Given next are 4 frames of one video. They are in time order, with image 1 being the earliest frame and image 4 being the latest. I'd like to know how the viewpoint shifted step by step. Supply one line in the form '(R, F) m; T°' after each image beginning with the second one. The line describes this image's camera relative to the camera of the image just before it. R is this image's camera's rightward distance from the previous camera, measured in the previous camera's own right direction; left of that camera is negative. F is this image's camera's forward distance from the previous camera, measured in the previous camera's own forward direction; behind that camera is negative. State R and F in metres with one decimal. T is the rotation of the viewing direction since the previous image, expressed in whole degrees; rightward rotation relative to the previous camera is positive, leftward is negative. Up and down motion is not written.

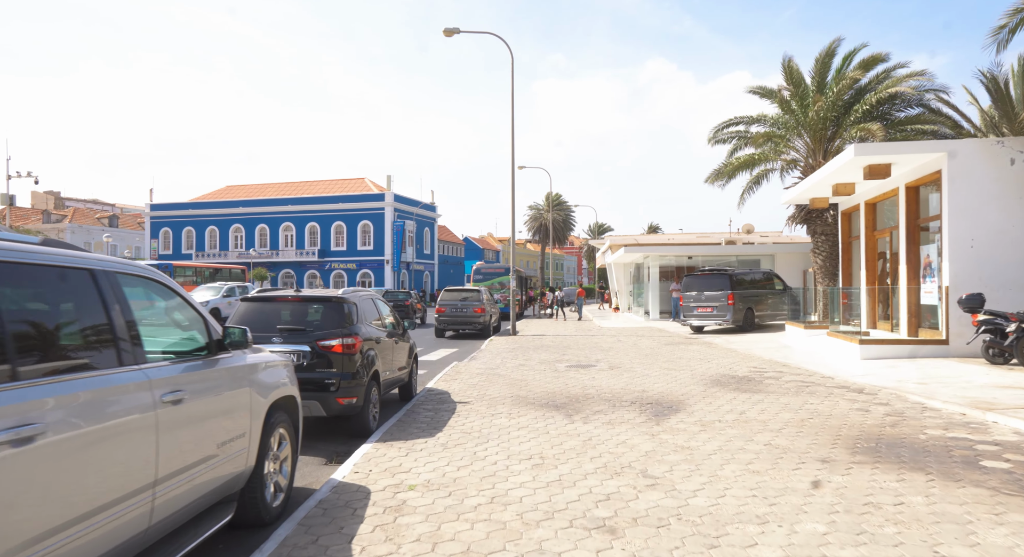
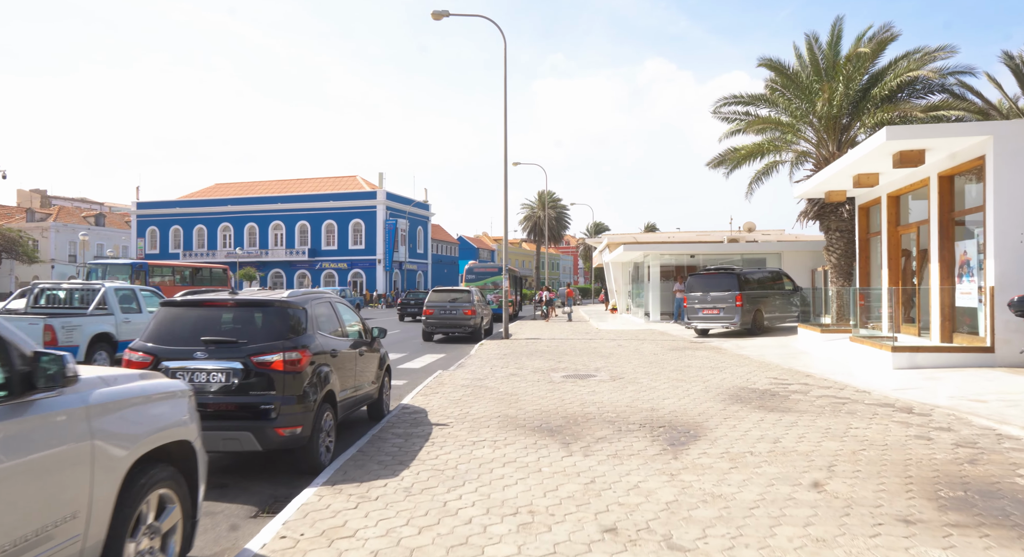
(+0.1, +1.4) m; 0°
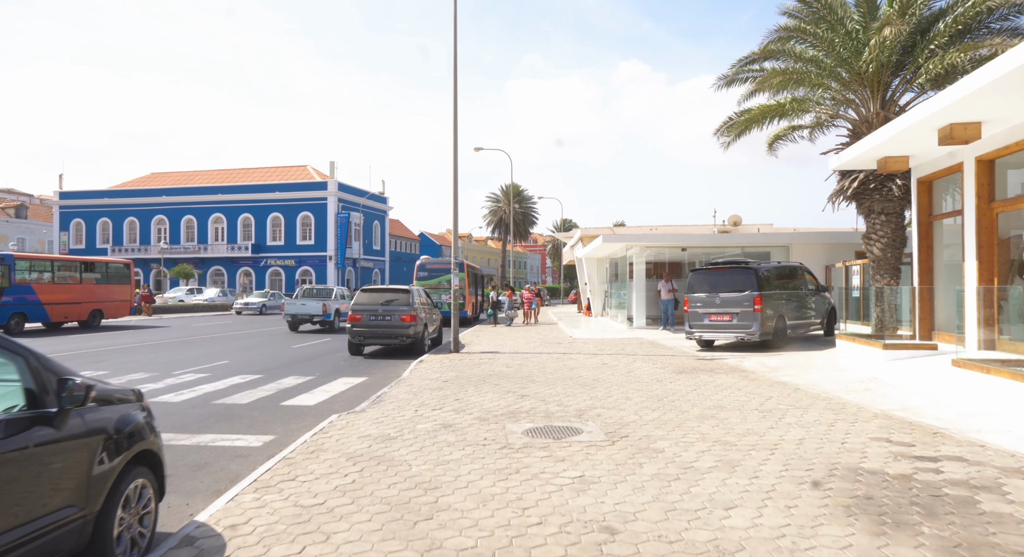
(+0.4, +4.7) m; +3°
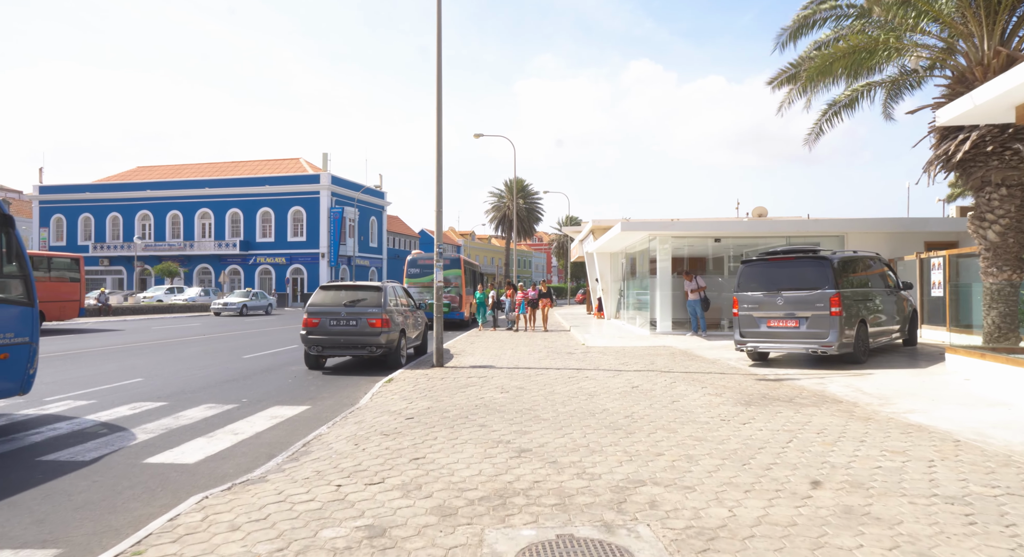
(+0.1, +3.6) m; 0°
